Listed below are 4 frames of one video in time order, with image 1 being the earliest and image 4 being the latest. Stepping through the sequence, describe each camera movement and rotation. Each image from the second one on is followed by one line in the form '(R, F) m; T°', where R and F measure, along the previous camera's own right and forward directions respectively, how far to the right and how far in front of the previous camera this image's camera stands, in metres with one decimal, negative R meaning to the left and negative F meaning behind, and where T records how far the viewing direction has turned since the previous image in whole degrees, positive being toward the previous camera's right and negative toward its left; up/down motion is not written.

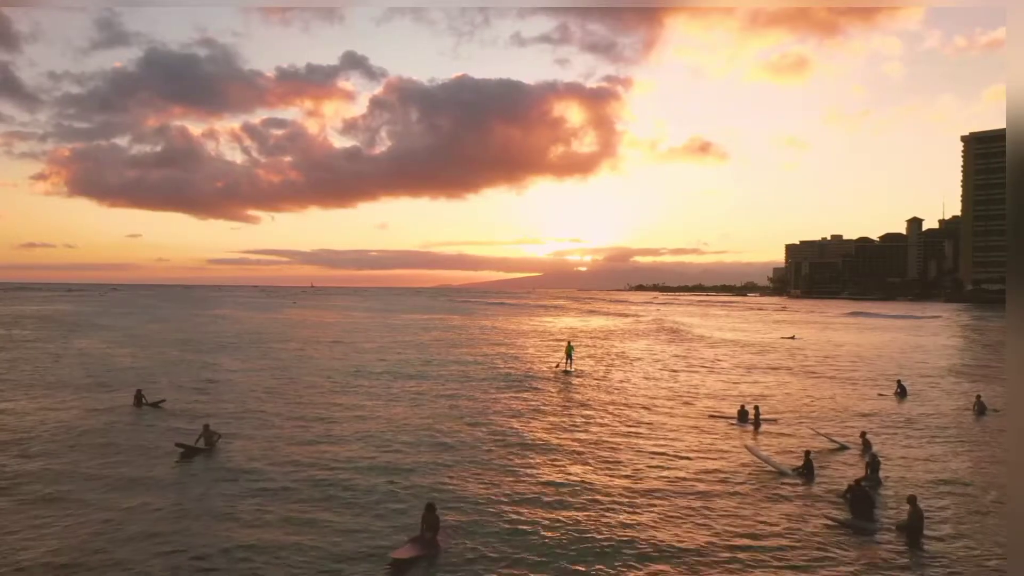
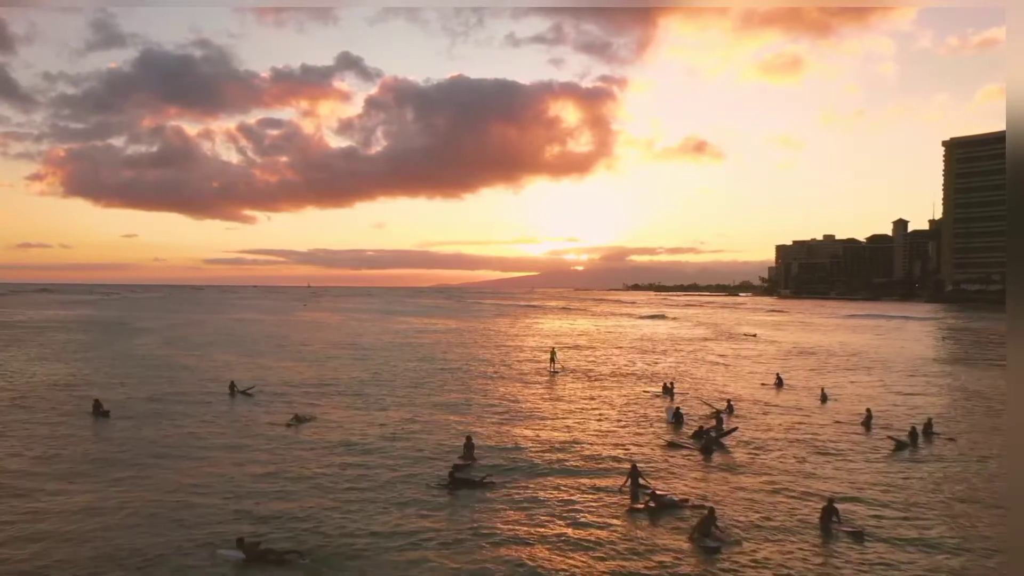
(-0.8, -0.5) m; +1°
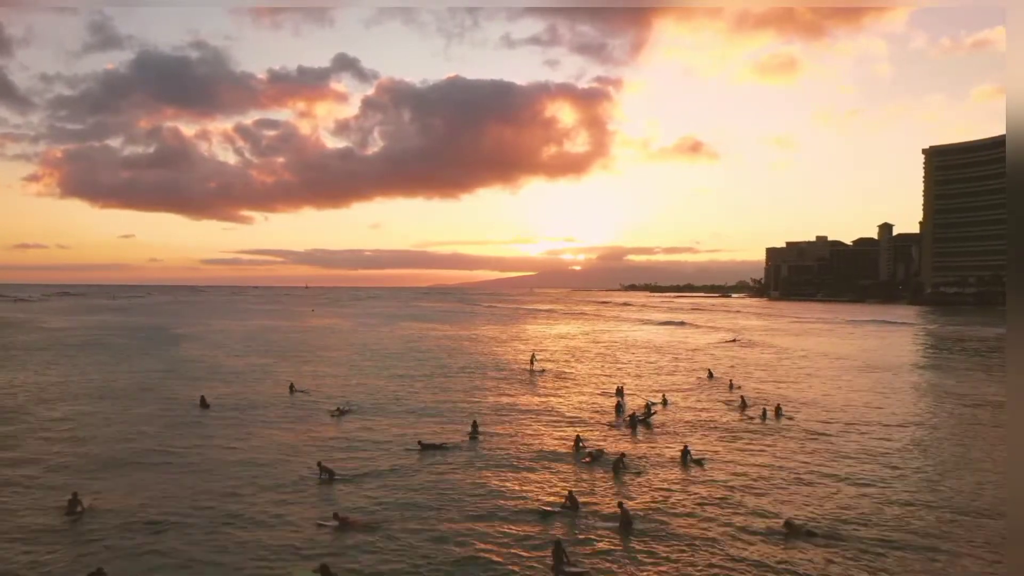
(-0.9, -0.7) m; +1°
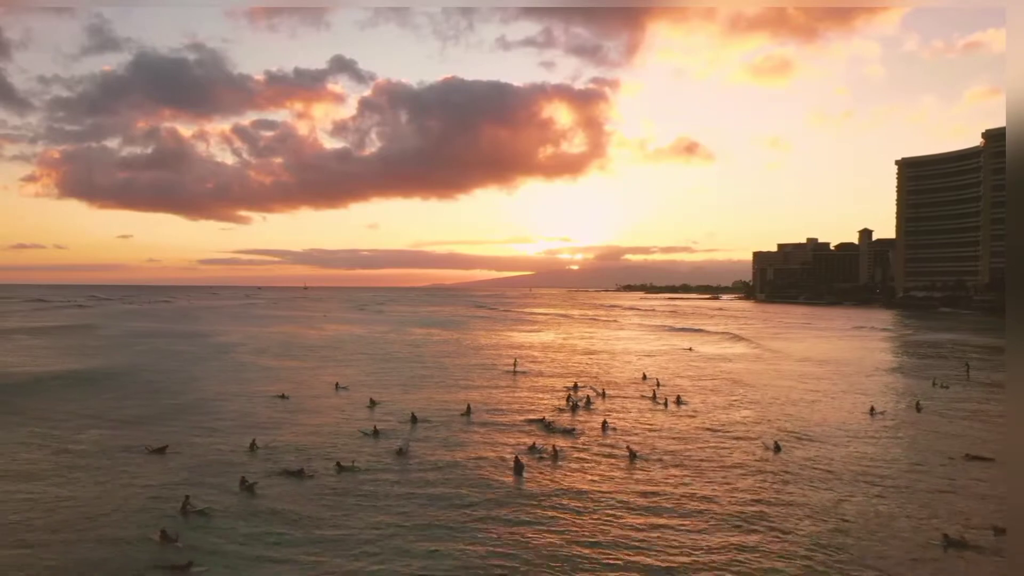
(-0.9, -0.9) m; +1°
